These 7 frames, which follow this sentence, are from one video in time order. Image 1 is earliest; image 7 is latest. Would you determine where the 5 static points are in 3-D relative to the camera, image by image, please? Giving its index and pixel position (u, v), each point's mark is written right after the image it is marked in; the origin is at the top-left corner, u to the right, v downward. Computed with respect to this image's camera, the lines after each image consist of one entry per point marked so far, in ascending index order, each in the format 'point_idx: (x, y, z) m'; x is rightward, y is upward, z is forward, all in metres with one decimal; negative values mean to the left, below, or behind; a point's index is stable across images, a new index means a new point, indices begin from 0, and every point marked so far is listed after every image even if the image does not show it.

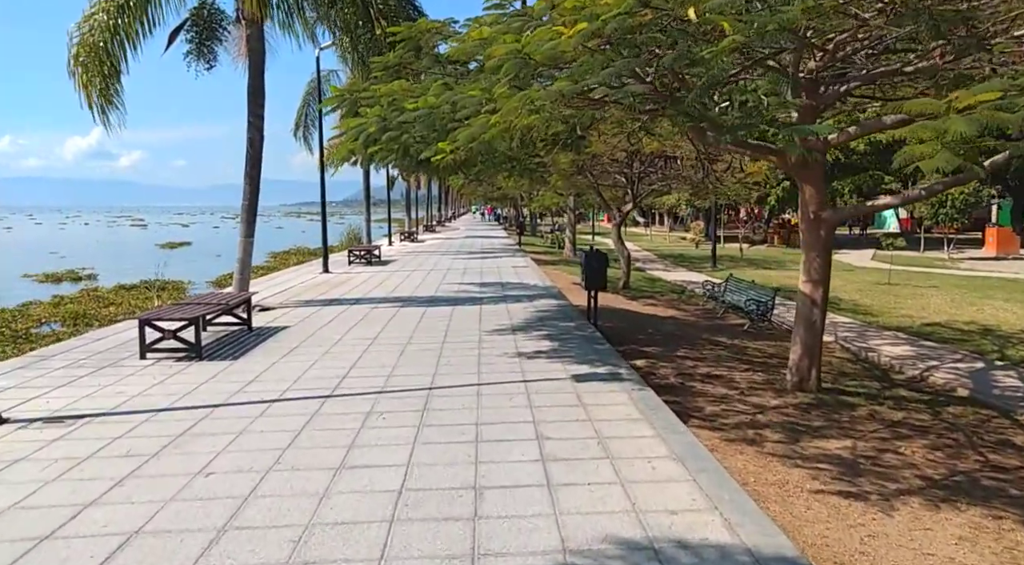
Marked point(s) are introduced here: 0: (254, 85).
0: (-4.4, +3.4, +11.3) m
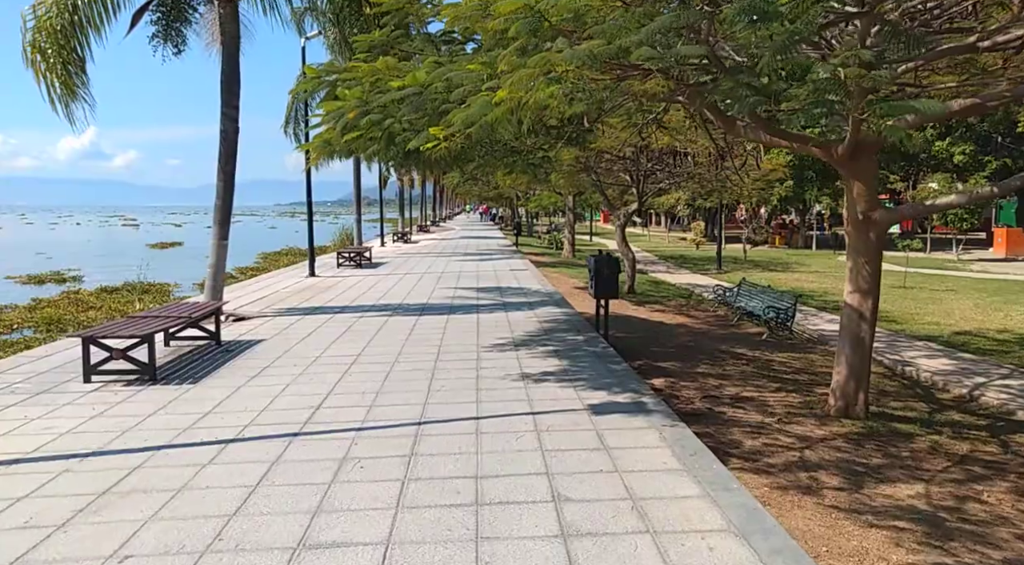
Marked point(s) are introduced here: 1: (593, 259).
0: (-4.4, +3.3, +10.3) m
1: (+1.1, +0.3, +8.9) m
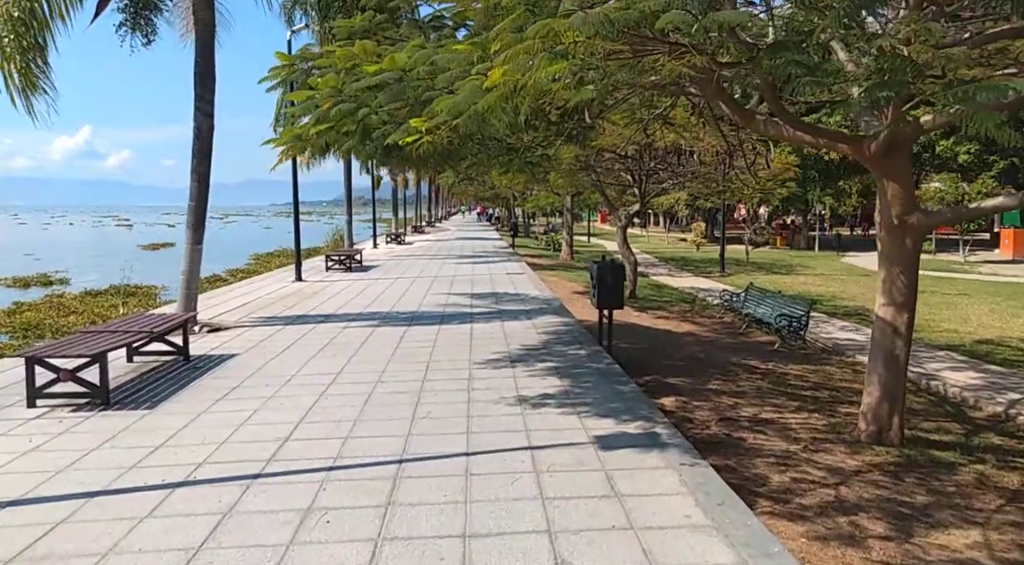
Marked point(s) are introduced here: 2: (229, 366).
0: (-4.4, +3.1, +9.6) m
1: (+1.0, +0.2, +8.3) m
2: (-3.1, -0.9, +7.5) m
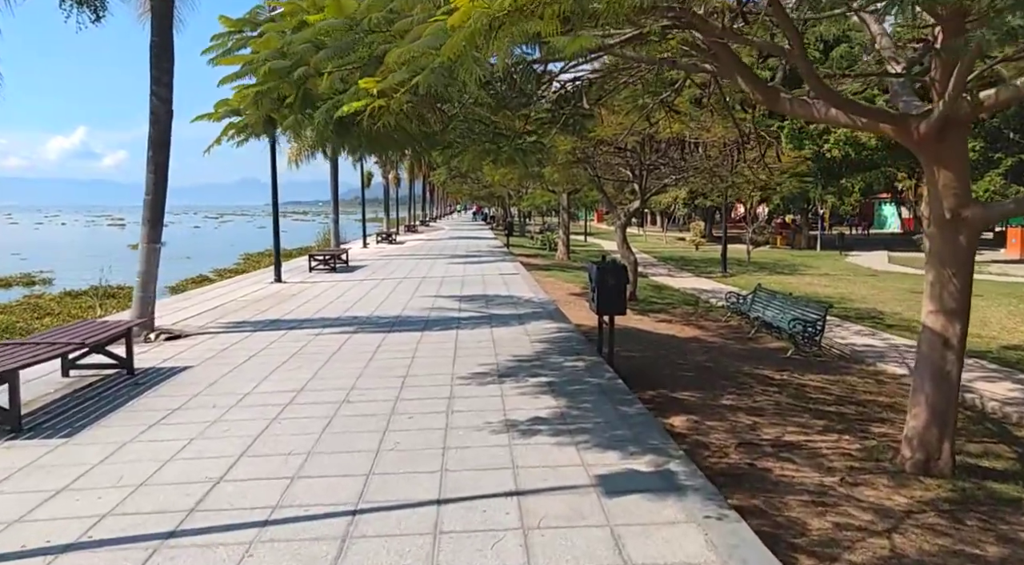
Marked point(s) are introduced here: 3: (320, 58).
0: (-4.5, +3.1, +8.6) m
1: (+0.9, +0.2, +7.4) m
2: (-3.3, -1.0, +6.5) m
3: (-1.1, +1.3, +3.8) m
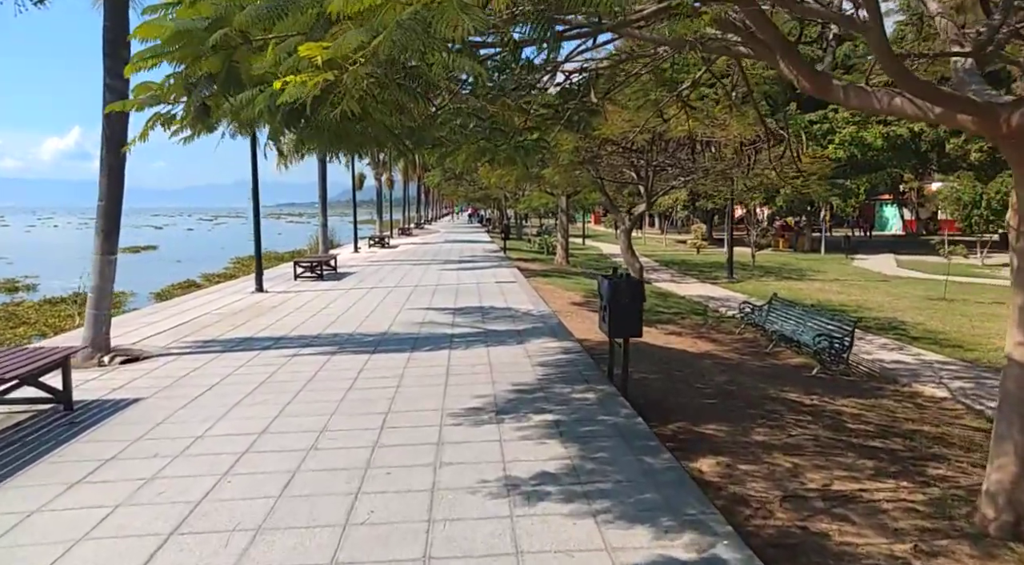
0: (-4.6, +2.9, +7.7) m
1: (+0.9, 0.0, +6.4) m
2: (-3.3, -1.1, +5.6) m
3: (-1.1, +1.1, +2.9) m
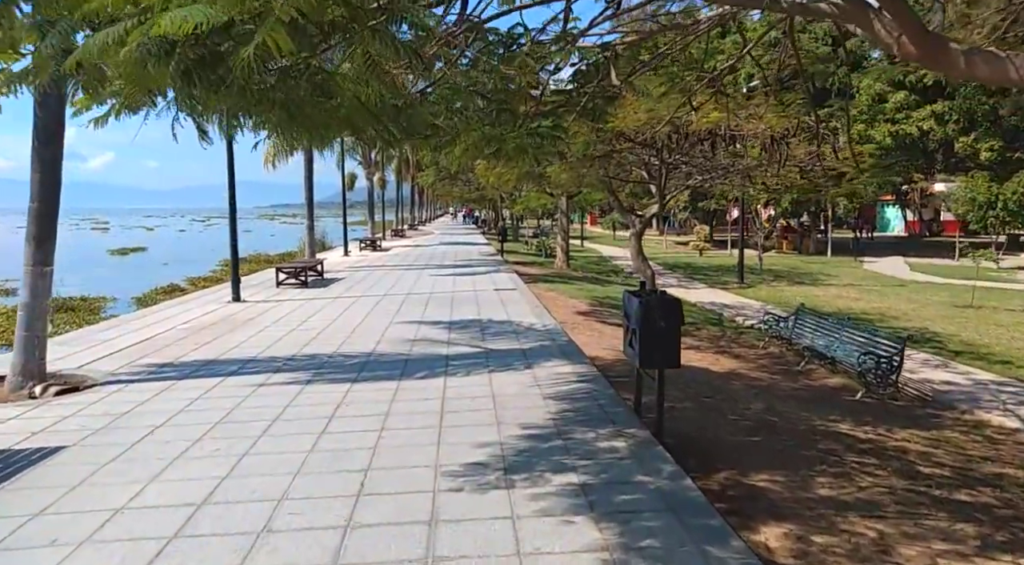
0: (-4.5, +2.8, +6.5) m
1: (+1.0, -0.2, +5.3) m
2: (-3.2, -1.3, +4.4) m
3: (-1.0, +0.9, +1.7) m
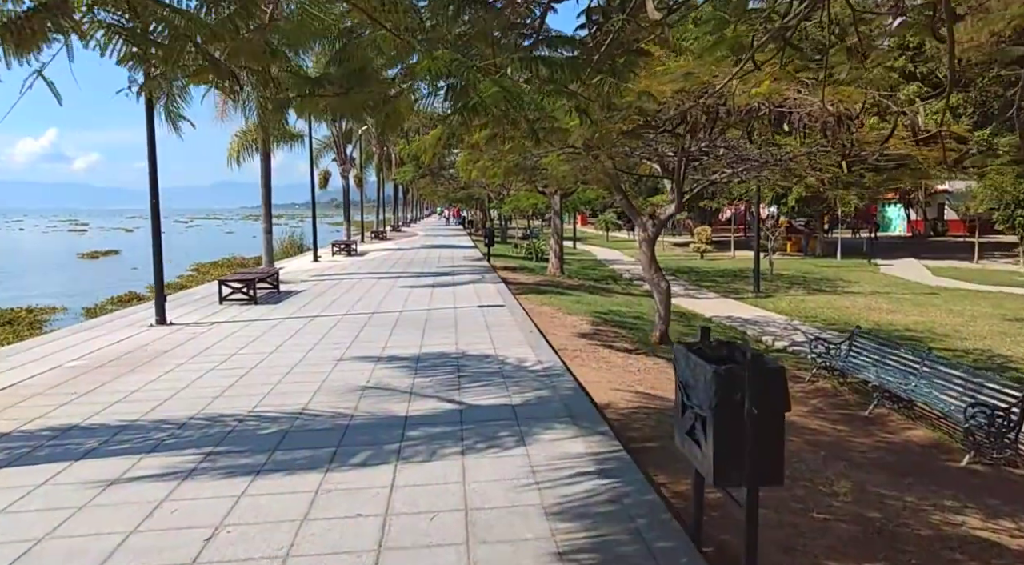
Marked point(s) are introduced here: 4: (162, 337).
0: (-4.6, +2.5, +4.2) m
1: (+0.9, -0.4, +3.1) m
2: (-3.2, -1.6, +2.1) m
3: (-1.0, +0.7, -0.5) m
4: (-4.9, -0.7, +9.5) m
